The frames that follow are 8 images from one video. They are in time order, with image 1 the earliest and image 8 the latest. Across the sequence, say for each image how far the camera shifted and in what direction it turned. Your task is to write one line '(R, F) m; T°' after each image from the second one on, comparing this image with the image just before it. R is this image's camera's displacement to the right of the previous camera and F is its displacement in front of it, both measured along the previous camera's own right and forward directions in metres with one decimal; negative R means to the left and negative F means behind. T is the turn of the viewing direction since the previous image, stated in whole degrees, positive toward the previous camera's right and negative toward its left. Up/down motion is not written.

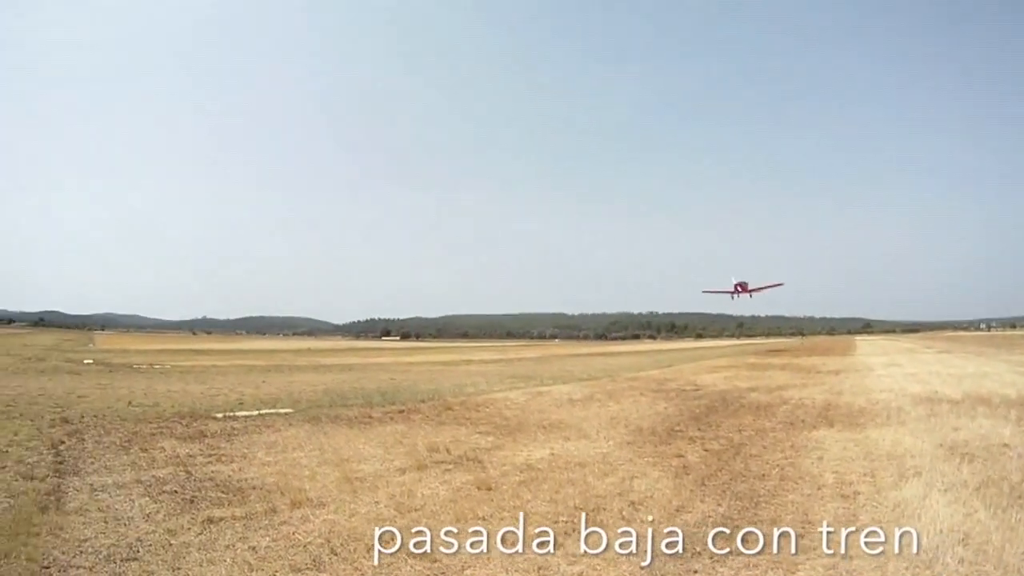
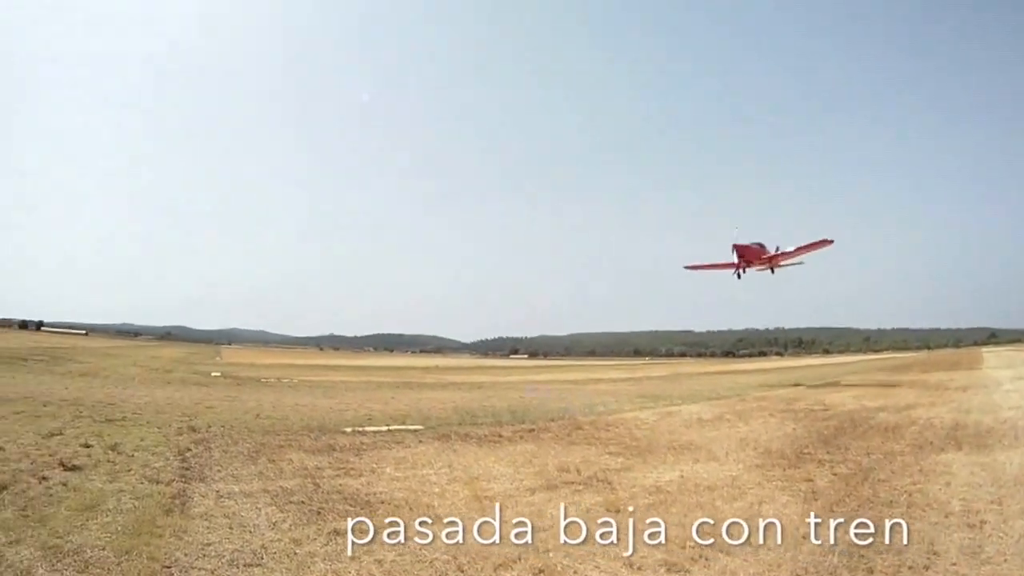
(-0.5, +0.2) m; -1°
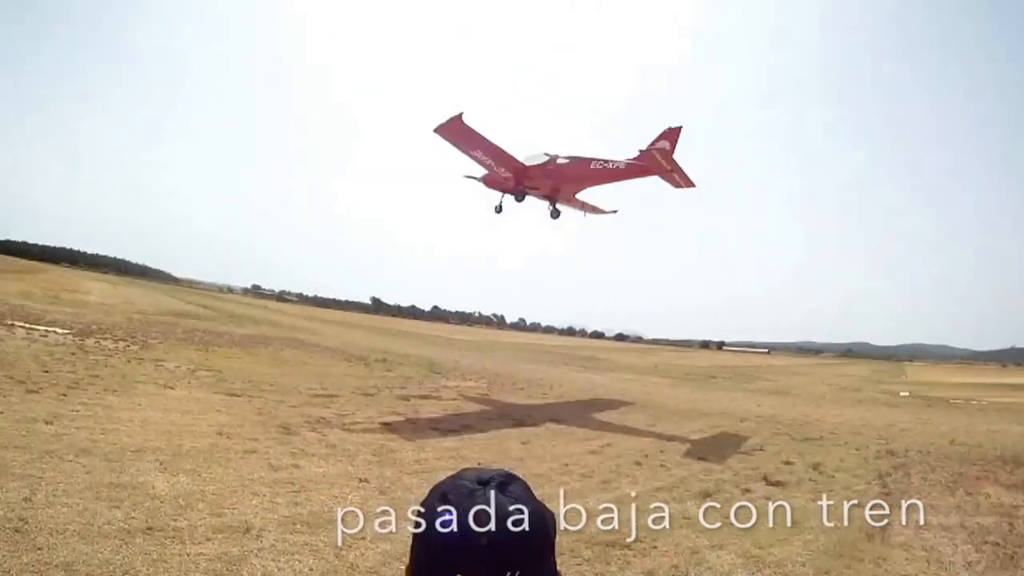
(-2.9, -0.1) m; -2°
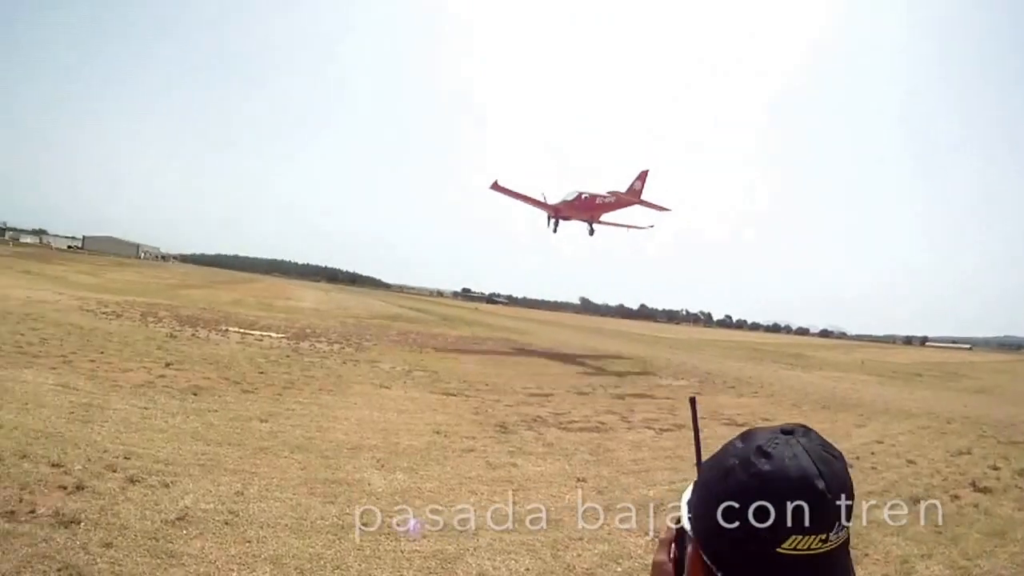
(-0.9, -0.1) m; -1°
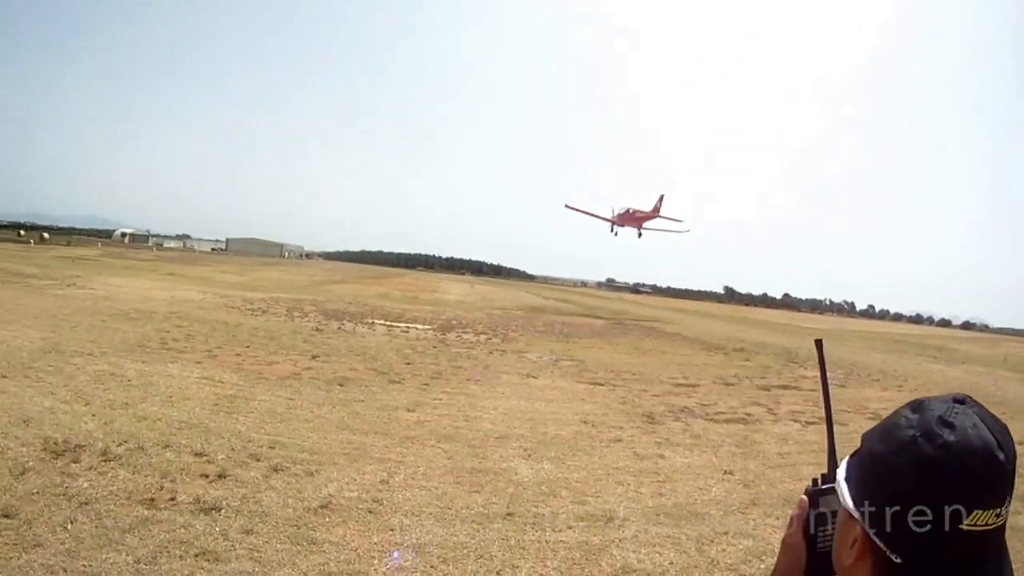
(-0.6, -0.1) m; -2°
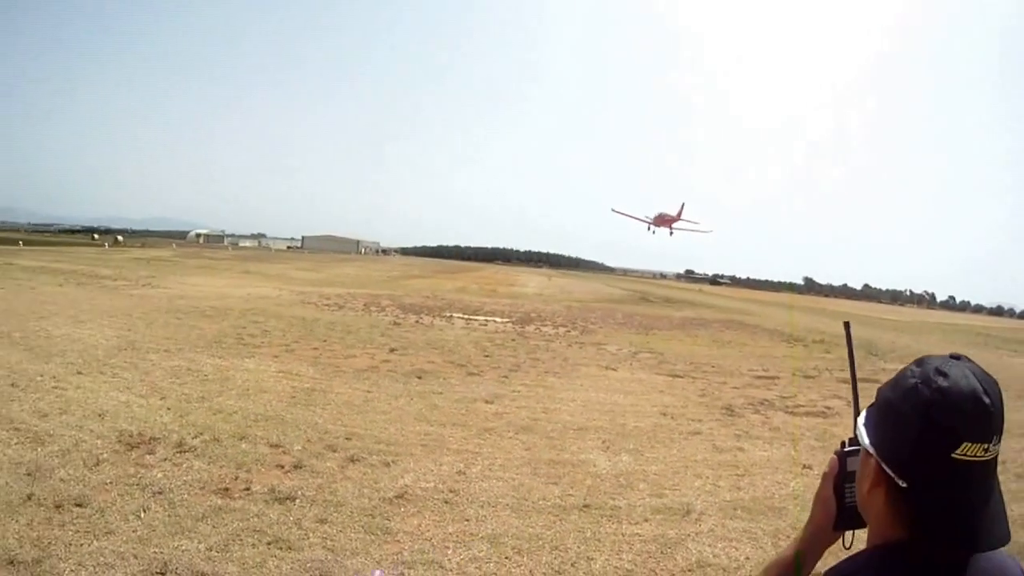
(-0.3, +0.1) m; -1°
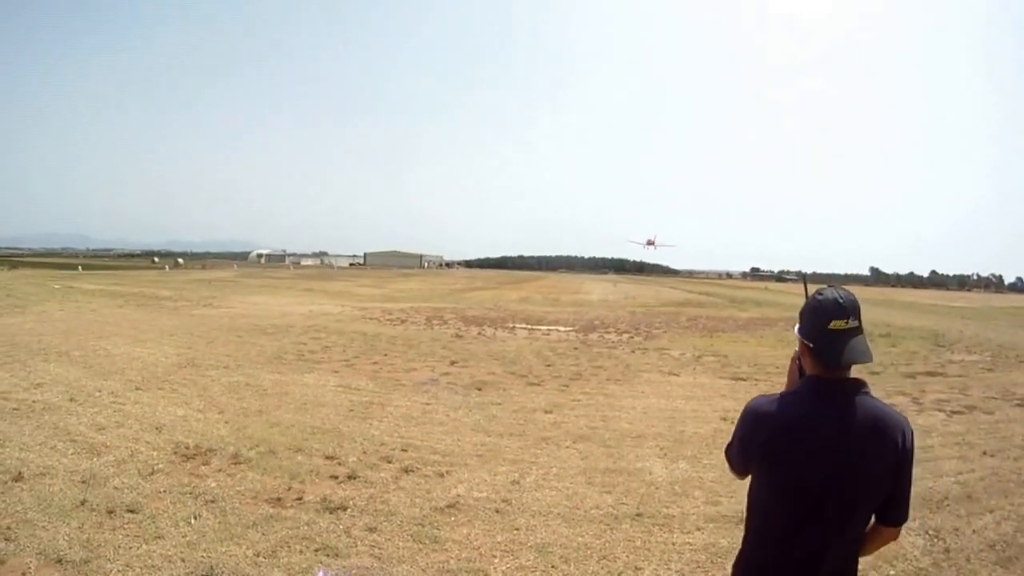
(+0.2, 0.0) m; -6°
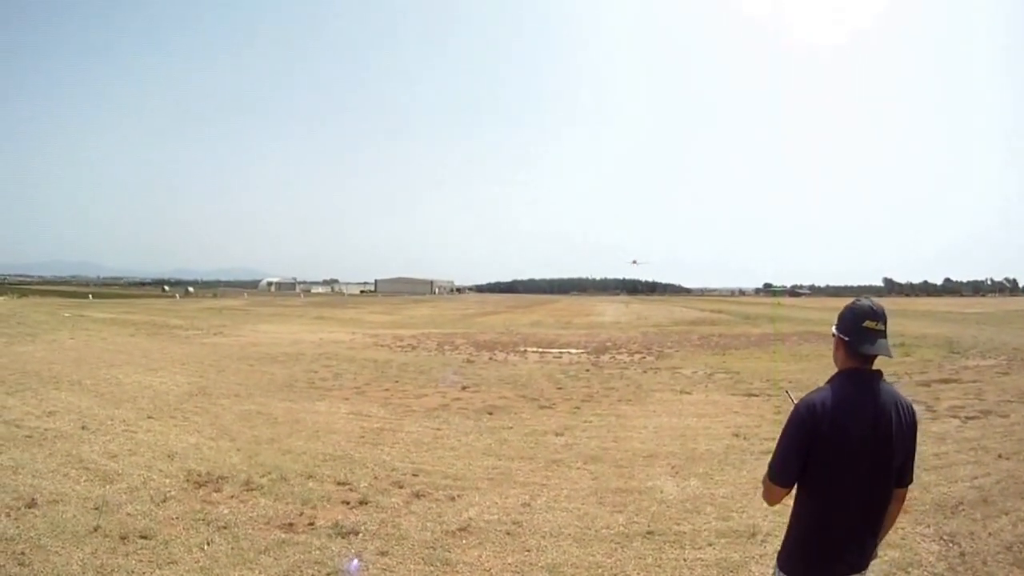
(0.0, 0.0) m; -1°
